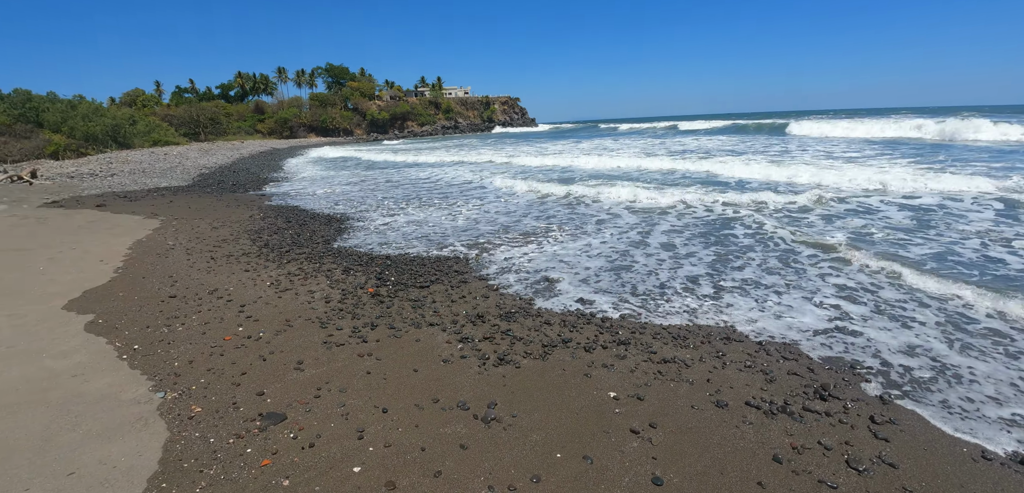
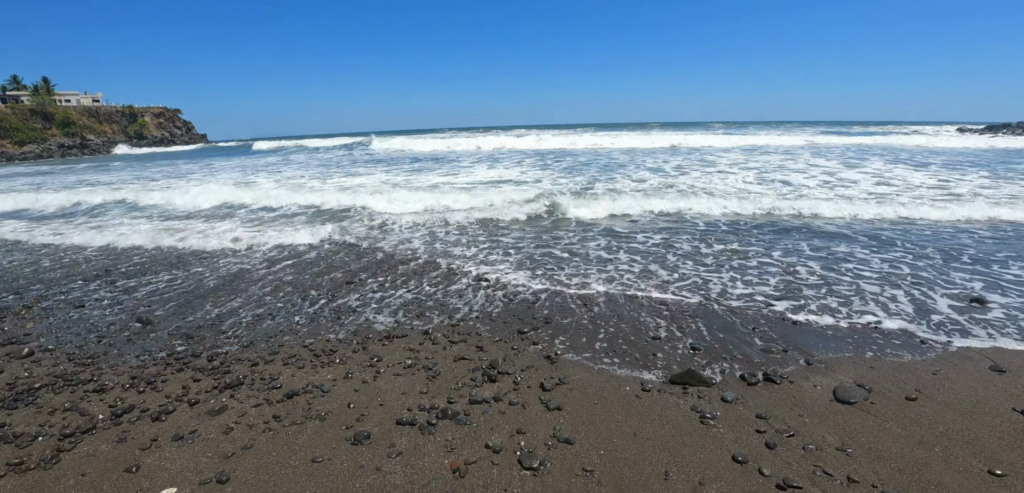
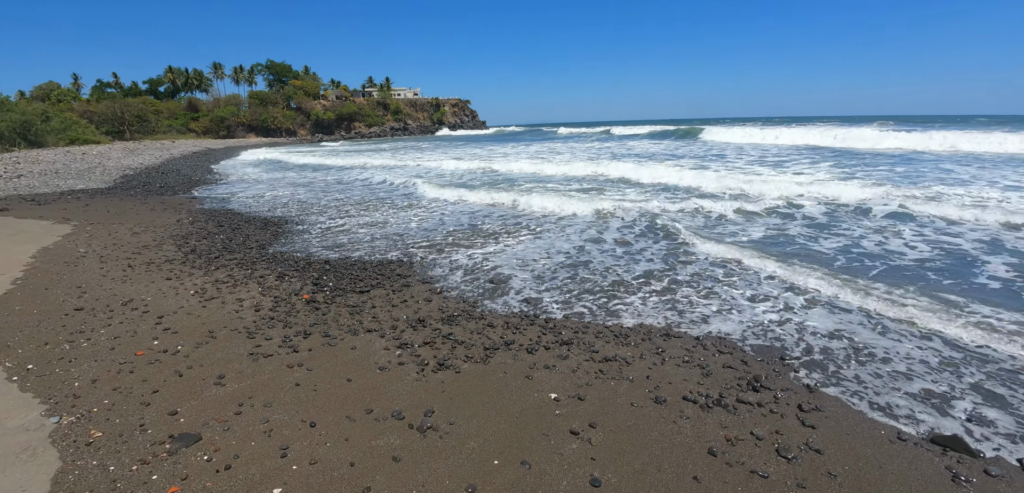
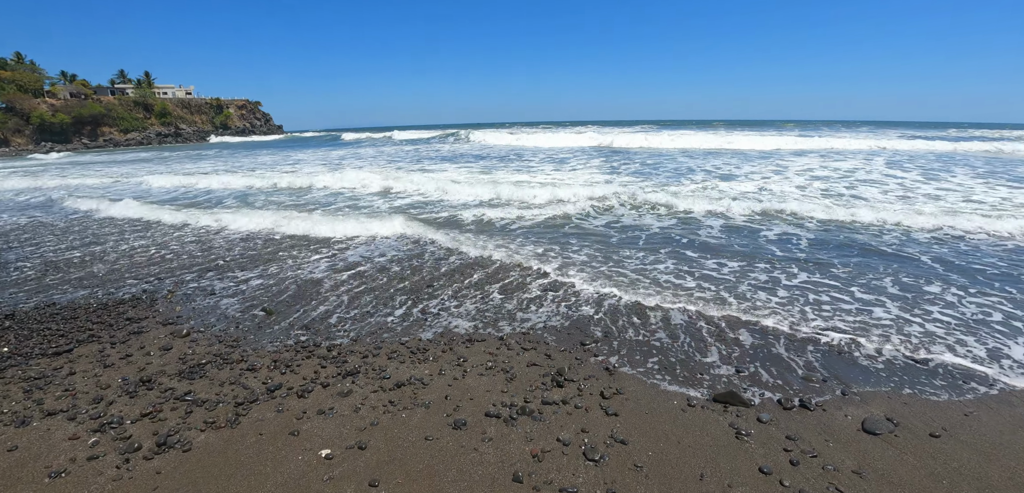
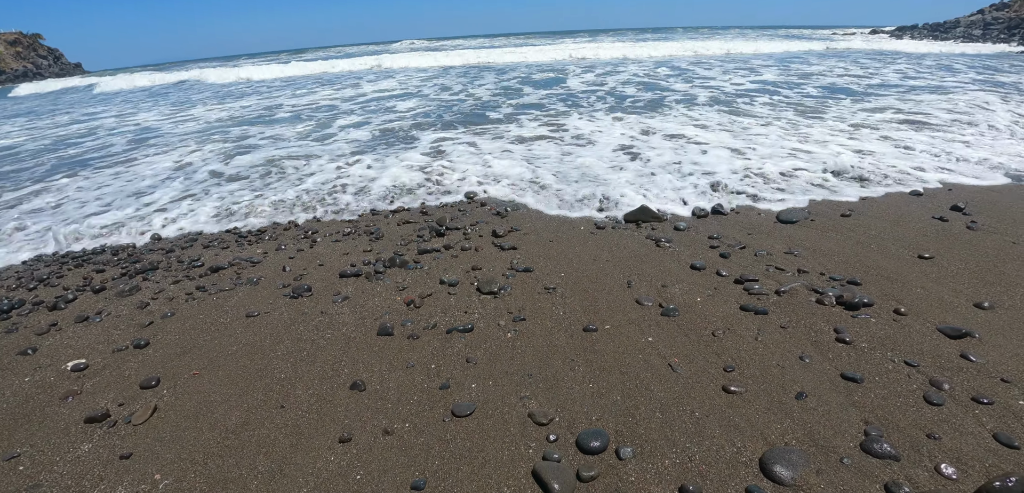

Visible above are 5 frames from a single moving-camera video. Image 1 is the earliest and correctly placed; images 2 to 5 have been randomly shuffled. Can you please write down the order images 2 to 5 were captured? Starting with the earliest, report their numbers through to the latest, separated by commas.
3, 4, 2, 5
